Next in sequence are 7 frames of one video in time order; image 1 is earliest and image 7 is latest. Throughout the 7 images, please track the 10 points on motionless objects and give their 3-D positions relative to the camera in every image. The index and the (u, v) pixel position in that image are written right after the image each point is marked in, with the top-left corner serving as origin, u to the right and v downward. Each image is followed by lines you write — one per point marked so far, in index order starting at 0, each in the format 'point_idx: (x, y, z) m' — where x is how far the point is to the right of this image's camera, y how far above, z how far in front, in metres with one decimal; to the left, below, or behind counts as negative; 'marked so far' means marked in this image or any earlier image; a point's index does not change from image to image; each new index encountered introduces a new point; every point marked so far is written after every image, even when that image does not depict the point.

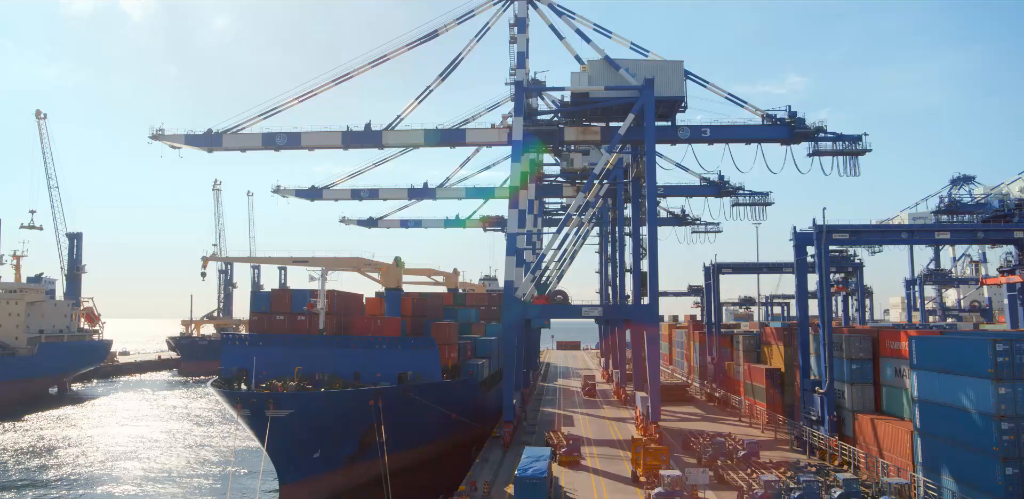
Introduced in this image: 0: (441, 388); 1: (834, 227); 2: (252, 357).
0: (-1.8, -3.6, +18.5) m
1: (+8.7, +0.6, +19.6) m
2: (-6.9, -2.8, +18.8) m
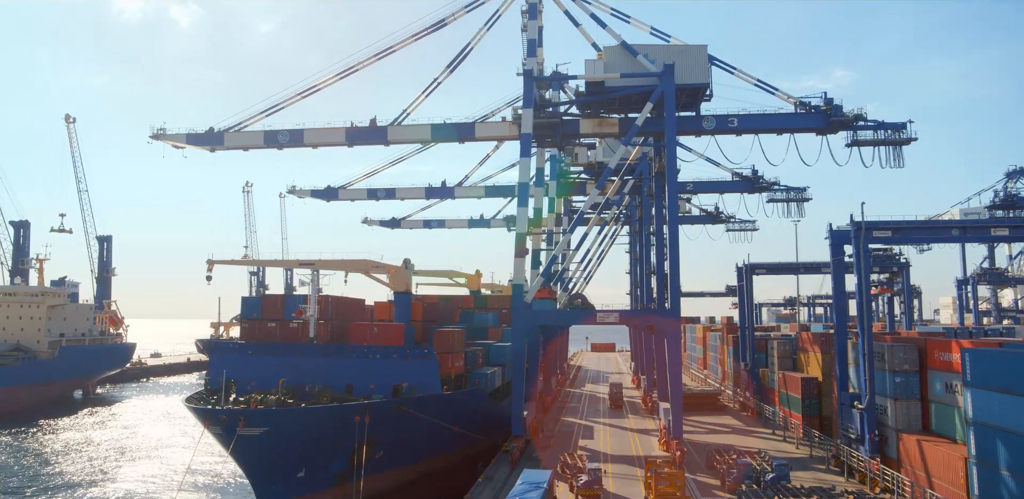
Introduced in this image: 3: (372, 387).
0: (-1.7, -3.6, +17.2) m
1: (+8.9, +0.6, +17.7) m
2: (-6.7, -2.9, +17.7) m
3: (-3.3, -3.3, +17.0) m
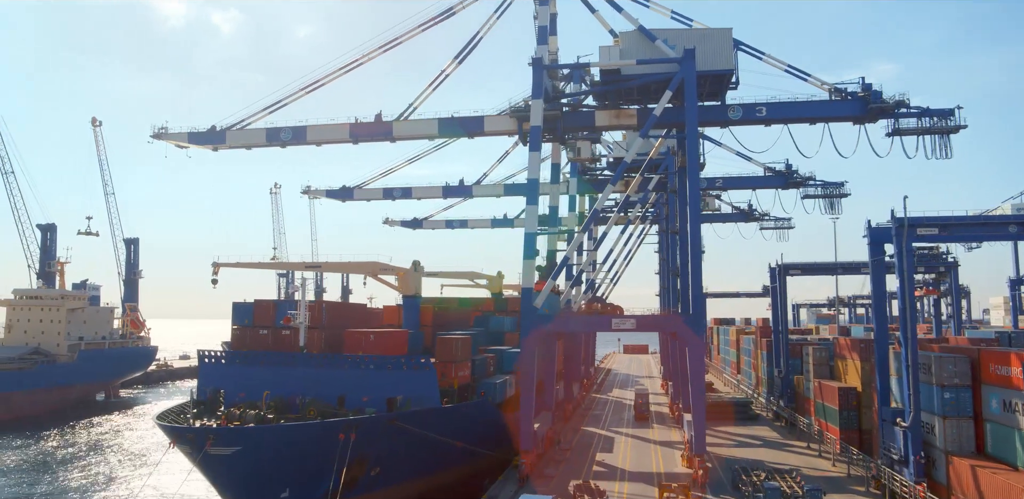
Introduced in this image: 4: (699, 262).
0: (-1.6, -3.7, +15.9) m
1: (+9.0, +0.7, +15.9) m
2: (-6.6, -2.9, +16.7) m
3: (-3.3, -3.3, +15.8) m
4: (+4.9, -0.3, +18.8) m
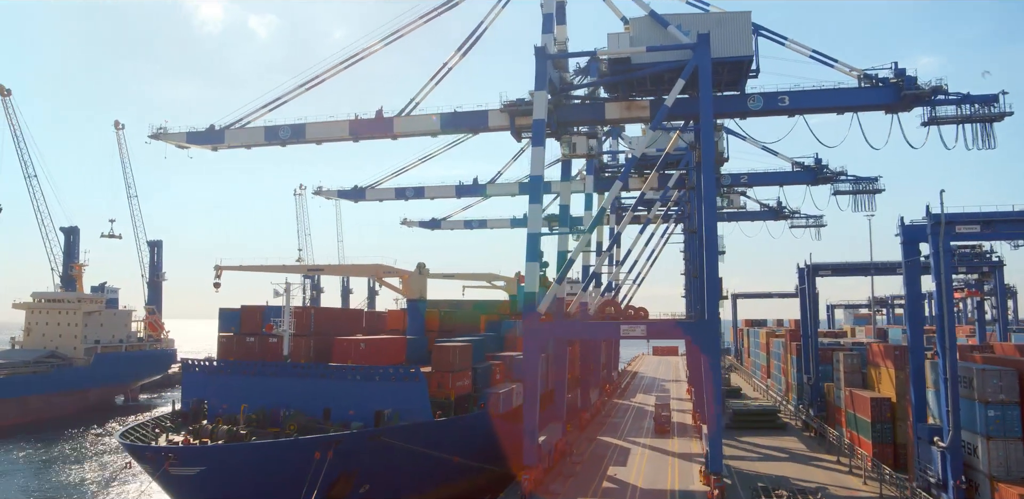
0: (-1.7, -3.7, +14.8) m
1: (+8.9, +0.7, +14.3) m
2: (-6.6, -3.0, +15.8) m
3: (-3.3, -3.4, +14.8) m
4: (+4.9, -0.3, +17.5) m
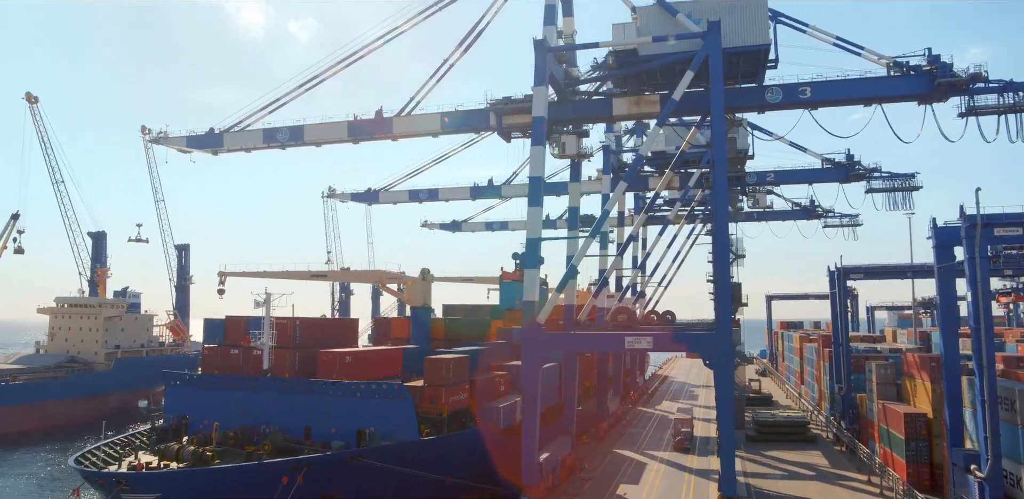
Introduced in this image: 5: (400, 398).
0: (-1.8, -3.9, +13.9) m
1: (+8.6, +0.6, +12.9) m
2: (-6.7, -3.2, +15.1) m
3: (-3.5, -3.5, +13.9) m
4: (+4.8, -0.5, +16.2) m
5: (-2.1, -2.8, +13.7) m
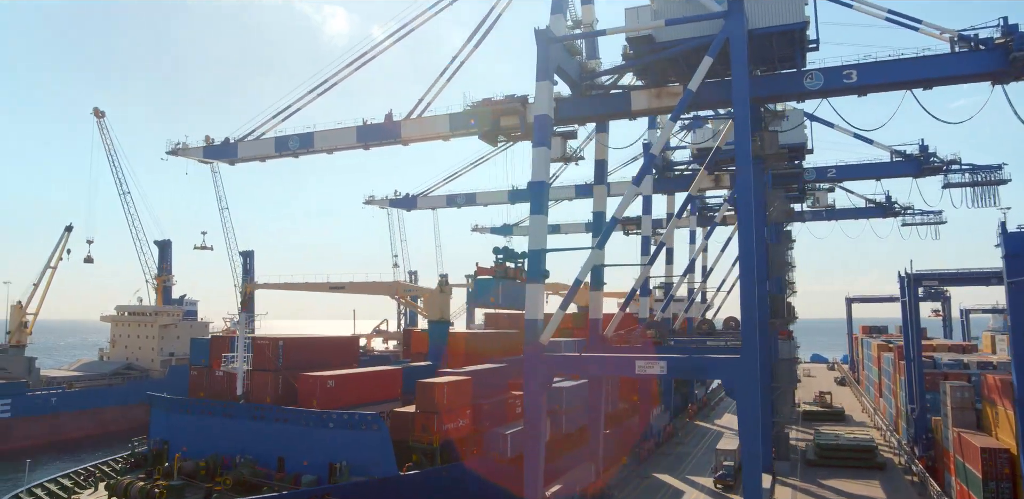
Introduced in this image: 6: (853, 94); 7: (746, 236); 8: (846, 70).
0: (-2.0, -4.1, +12.5) m
1: (+8.2, +0.4, +10.4) m
2: (-6.8, -3.5, +14.3) m
3: (-3.7, -3.8, +12.8) m
4: (+4.8, -0.6, +14.1) m
5: (-2.4, -3.1, +12.4) m
6: (+7.3, +3.3, +15.3) m
7: (+4.7, +0.2, +14.2) m
8: (+7.0, +3.8, +15.1) m
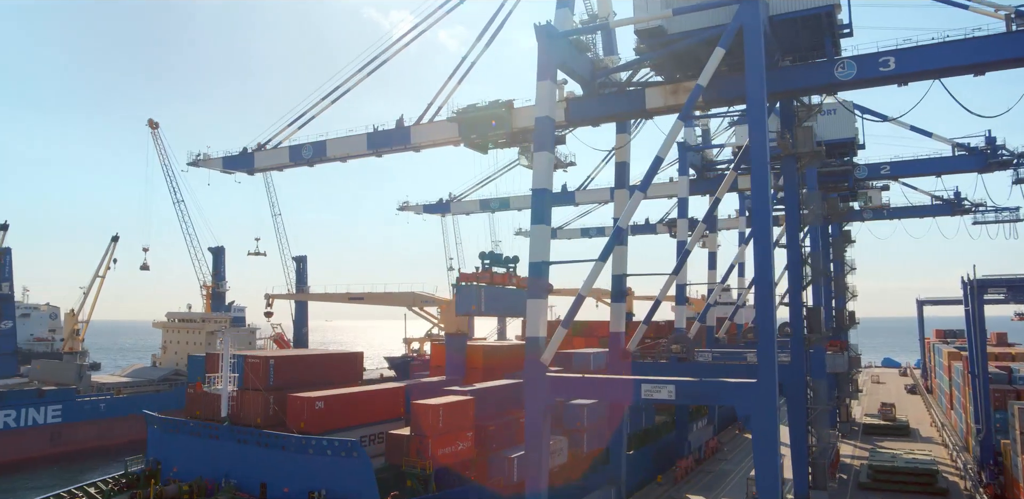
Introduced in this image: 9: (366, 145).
0: (-2.2, -4.4, +11.8) m
1: (+7.7, +0.3, +8.7) m
2: (-6.8, -3.8, +14.0) m
3: (-3.8, -4.1, +12.2) m
4: (+4.7, -0.8, +12.7) m
5: (-2.6, -3.4, +11.7) m
6: (+7.3, +3.1, +13.7) m
7: (+4.6, 0.0, +12.8) m
8: (+7.0, +3.6, +13.5) m
9: (-3.9, +2.8, +19.5) m
